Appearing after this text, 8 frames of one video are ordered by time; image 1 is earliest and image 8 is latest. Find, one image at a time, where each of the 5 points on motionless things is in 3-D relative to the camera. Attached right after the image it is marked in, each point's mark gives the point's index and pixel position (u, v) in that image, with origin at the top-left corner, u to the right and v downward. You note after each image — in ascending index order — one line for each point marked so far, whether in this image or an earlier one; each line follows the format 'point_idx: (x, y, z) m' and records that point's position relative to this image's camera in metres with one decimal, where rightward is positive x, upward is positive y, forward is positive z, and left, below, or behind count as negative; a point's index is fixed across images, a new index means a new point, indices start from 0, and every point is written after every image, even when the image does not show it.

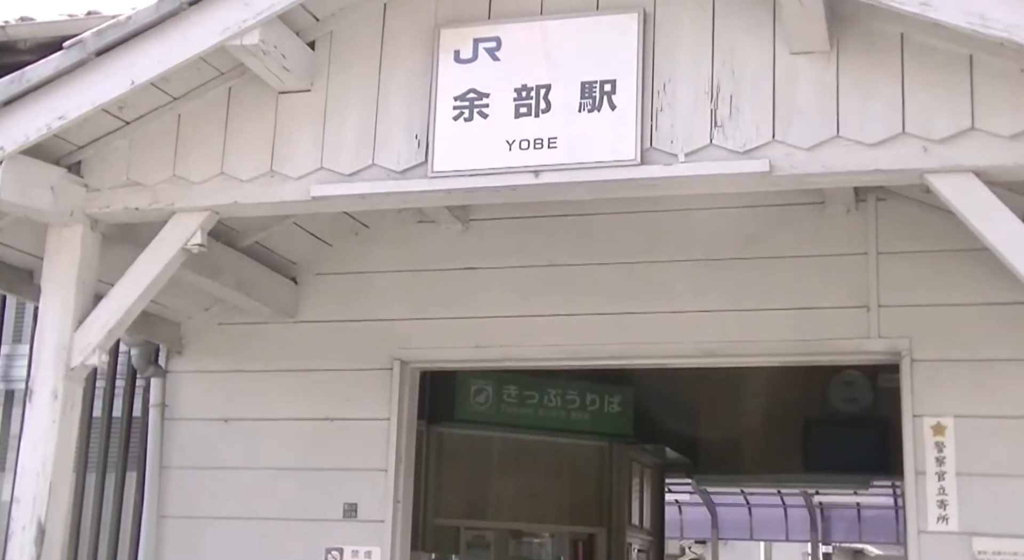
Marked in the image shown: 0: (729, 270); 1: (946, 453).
0: (+0.9, 0.0, +5.6) m
1: (+1.7, -0.7, +5.1) m
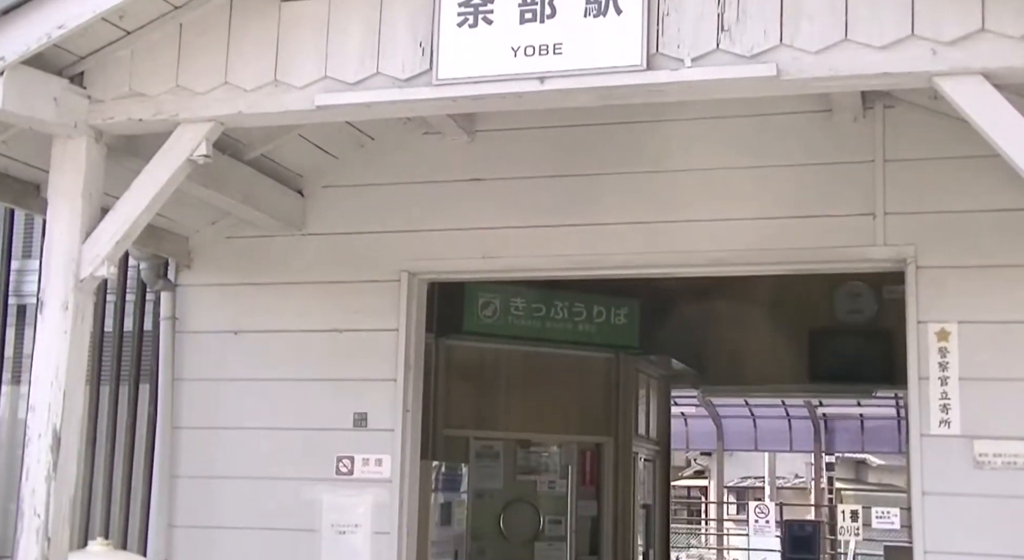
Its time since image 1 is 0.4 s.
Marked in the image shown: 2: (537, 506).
0: (+0.9, +0.4, +5.5) m
1: (+1.7, -0.3, +5.1) m
2: (+0.2, -1.5, +9.0) m
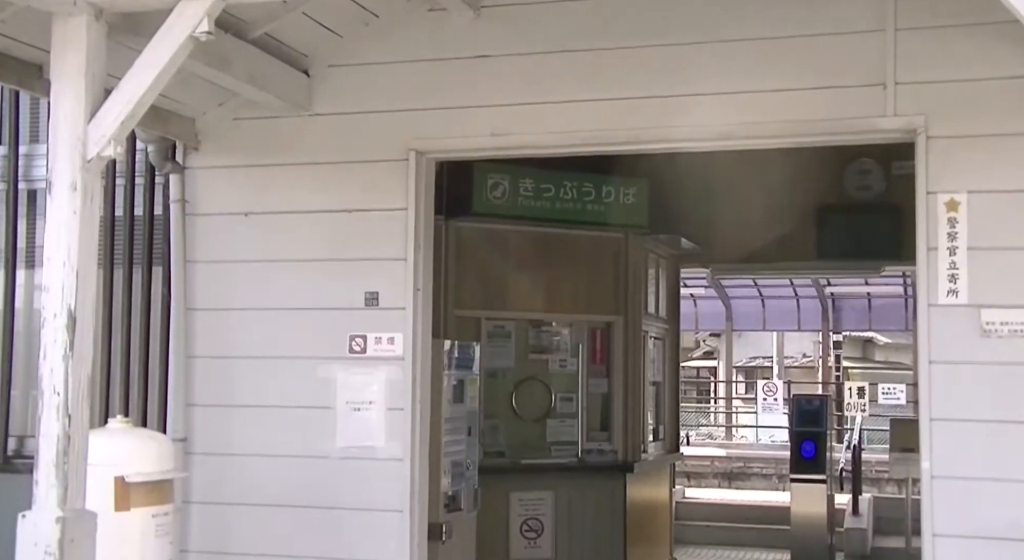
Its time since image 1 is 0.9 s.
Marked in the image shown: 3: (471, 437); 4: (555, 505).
0: (+1.0, +1.0, +5.5) m
1: (+1.7, +0.2, +5.1) m
2: (+0.3, -0.7, +9.1) m
3: (-0.2, -0.9, +7.3) m
4: (+0.3, -1.5, +8.9) m
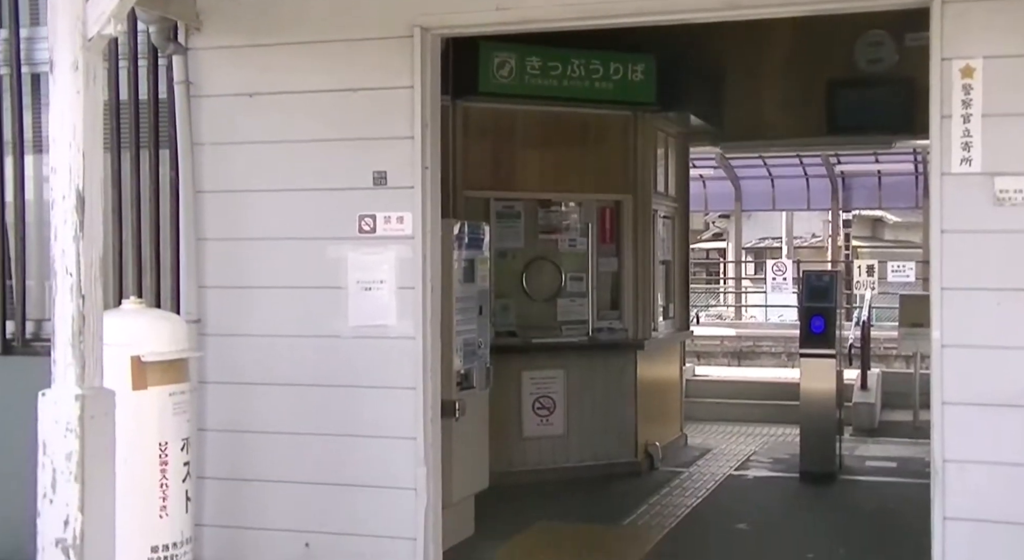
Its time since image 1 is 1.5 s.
0: (+1.0, +1.5, +5.4) m
1: (+1.8, +0.7, +5.1) m
2: (+0.3, +0.1, +9.2) m
3: (-0.2, -0.2, +7.3) m
4: (+0.4, -0.7, +9.0) m
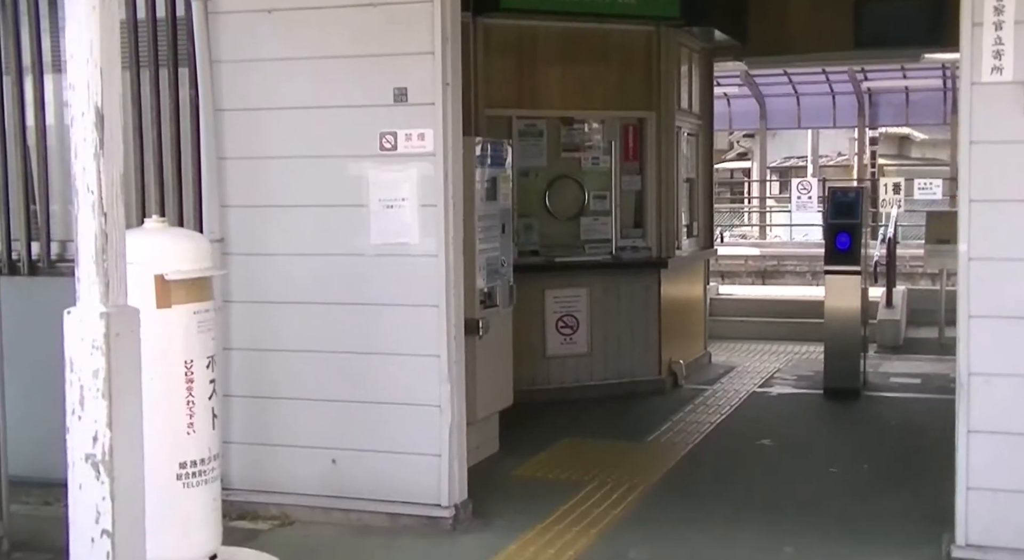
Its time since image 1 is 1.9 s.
0: (+1.1, +1.8, +5.2) m
1: (+1.9, +1.0, +5.0) m
2: (+0.5, +0.7, +9.1) m
3: (0.0, +0.2, +7.3) m
4: (+0.5, -0.2, +9.0) m
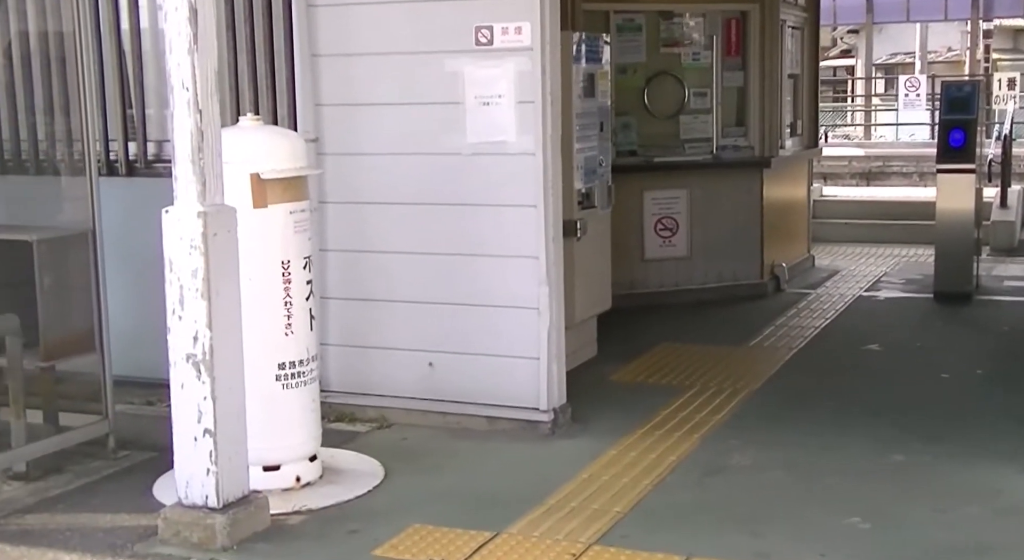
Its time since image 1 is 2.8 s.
0: (+1.5, +2.2, +4.9) m
1: (+2.2, +1.4, +4.6) m
2: (+1.1, +1.3, +8.8) m
3: (+0.5, +0.8, +7.1) m
4: (+1.2, +0.5, +8.8) m
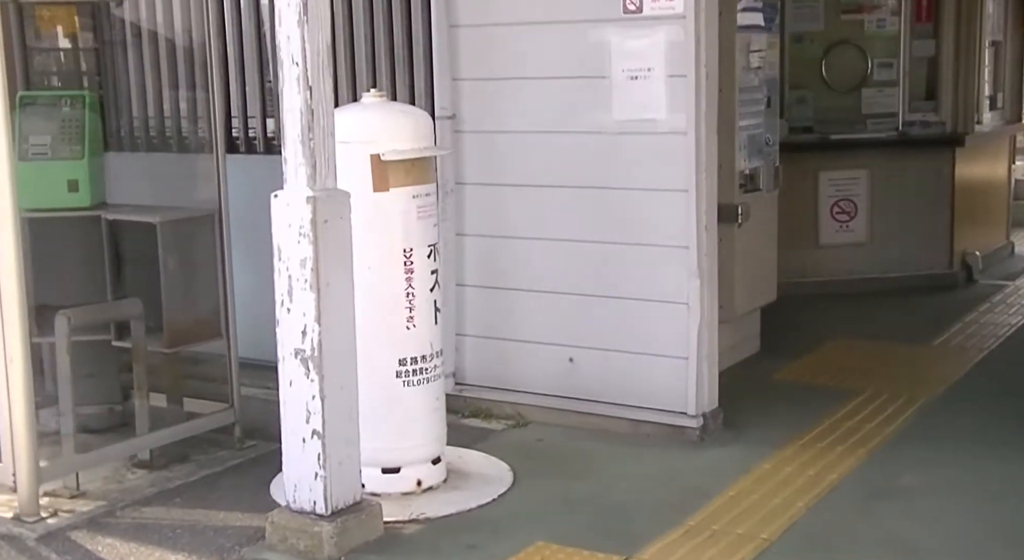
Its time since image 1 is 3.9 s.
0: (+1.9, +2.2, +4.1) m
1: (+2.6, +1.4, +3.8) m
2: (+2.2, +1.4, +8.1) m
3: (+1.3, +0.8, +6.5) m
4: (+2.2, +0.6, +8.1) m
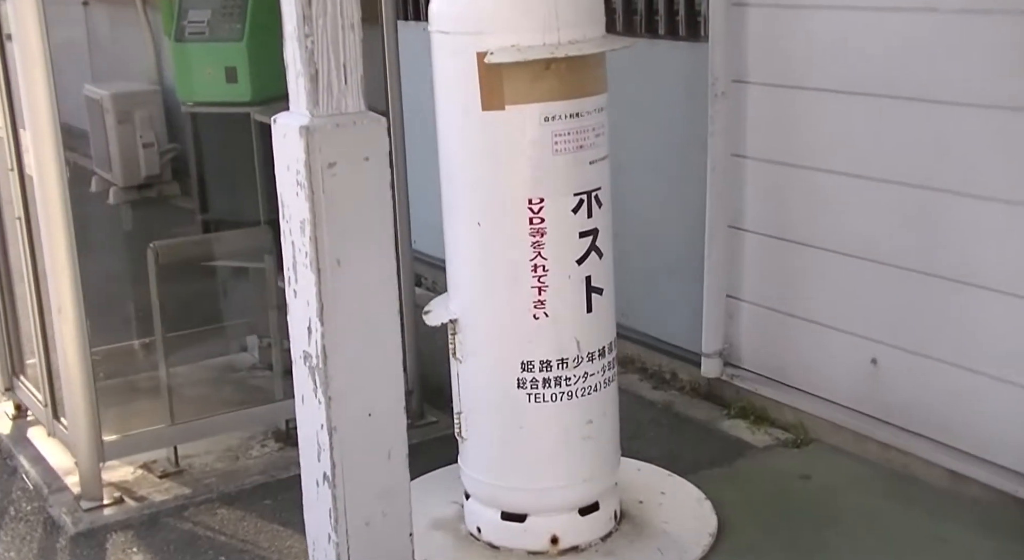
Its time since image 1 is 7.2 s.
0: (+1.9, +1.9, +1.2) m
1: (+2.3, +1.0, +0.7) m
2: (+3.8, +1.5, +4.8) m
3: (+2.3, +0.9, +3.8) m
4: (+3.8, +0.7, +4.8) m
